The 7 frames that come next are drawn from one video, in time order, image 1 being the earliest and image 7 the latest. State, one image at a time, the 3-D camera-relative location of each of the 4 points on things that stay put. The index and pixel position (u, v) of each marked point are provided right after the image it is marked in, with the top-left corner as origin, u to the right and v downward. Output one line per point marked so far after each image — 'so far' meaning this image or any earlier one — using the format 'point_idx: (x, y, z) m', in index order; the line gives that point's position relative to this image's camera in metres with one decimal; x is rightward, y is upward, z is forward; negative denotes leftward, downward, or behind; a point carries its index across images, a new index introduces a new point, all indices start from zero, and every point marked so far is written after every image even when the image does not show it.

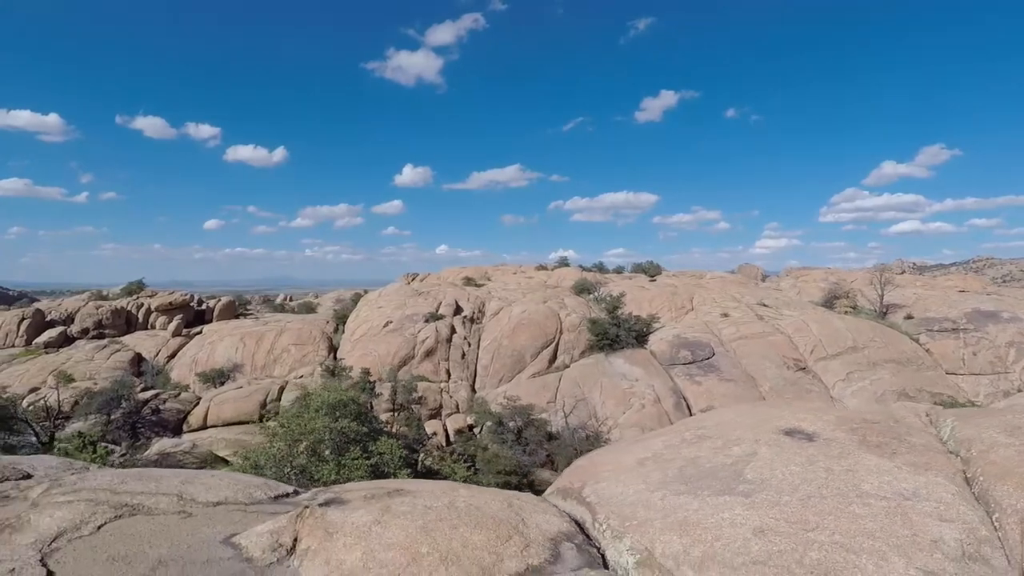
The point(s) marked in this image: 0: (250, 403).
0: (-9.1, -4.0, +18.5) m
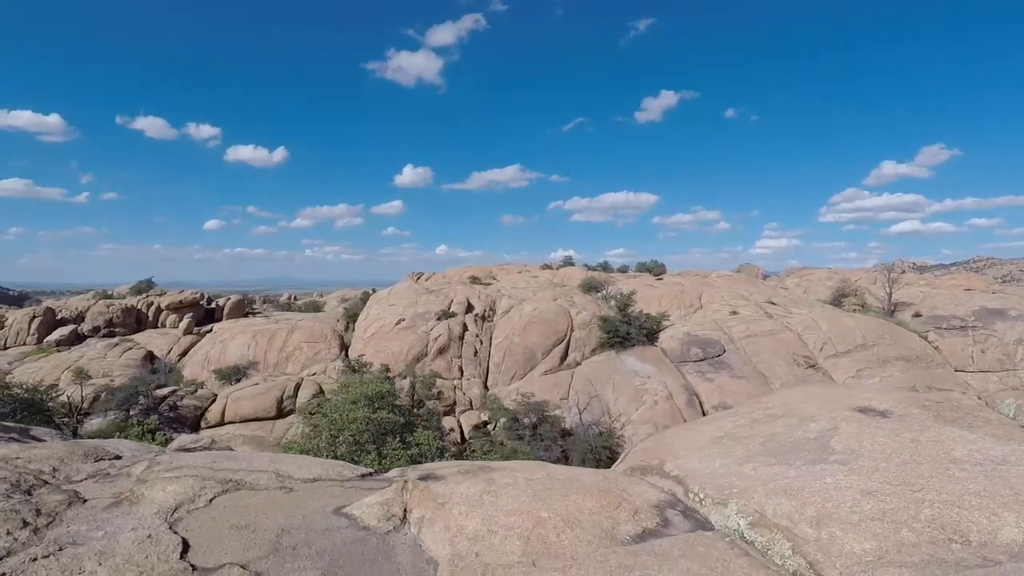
0: (-8.6, -3.9, +18.7) m
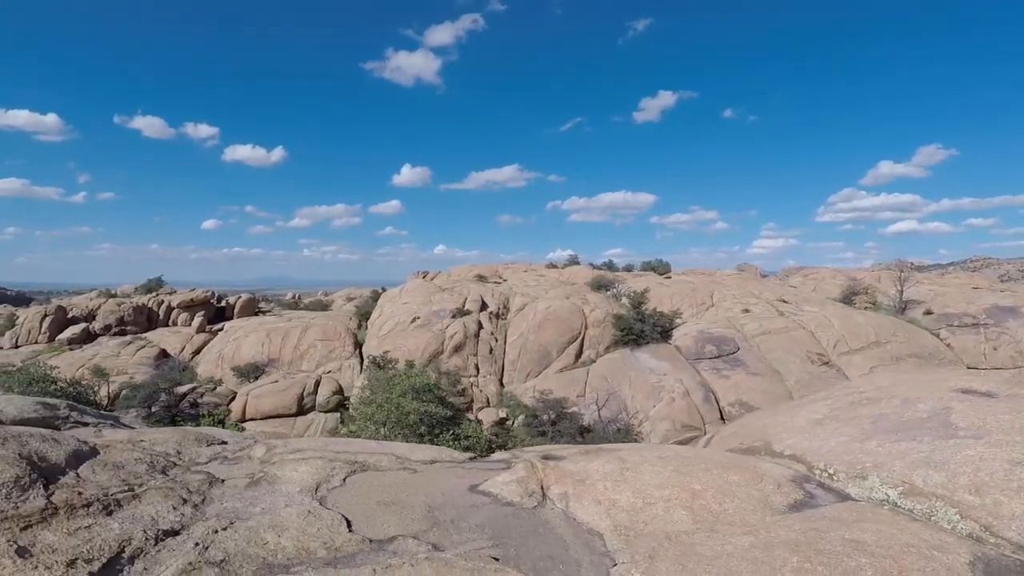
0: (-7.9, -3.8, +18.7) m
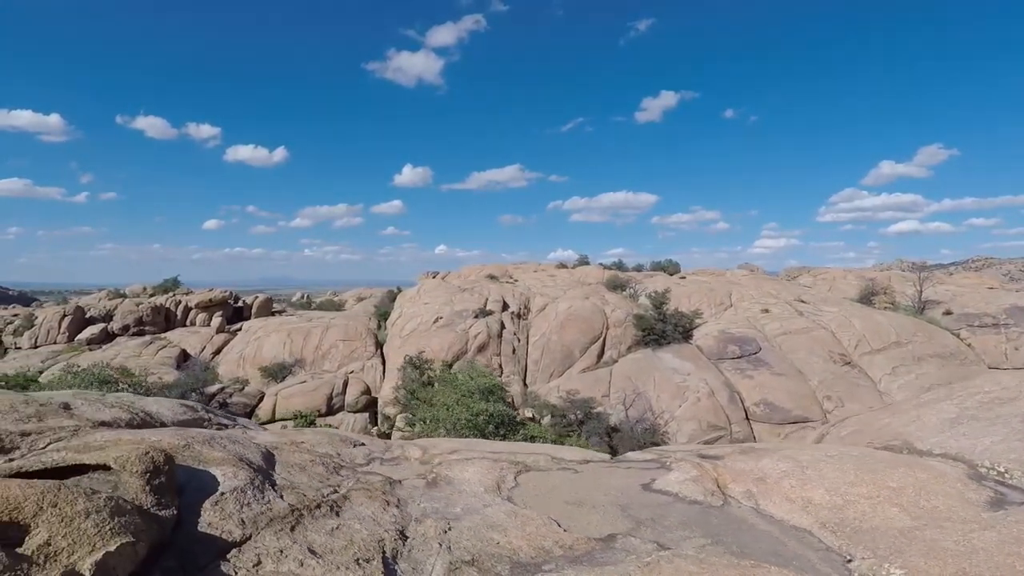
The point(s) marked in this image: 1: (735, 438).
0: (-6.9, -3.8, +18.8) m
1: (+8.4, -5.6, +19.9) m
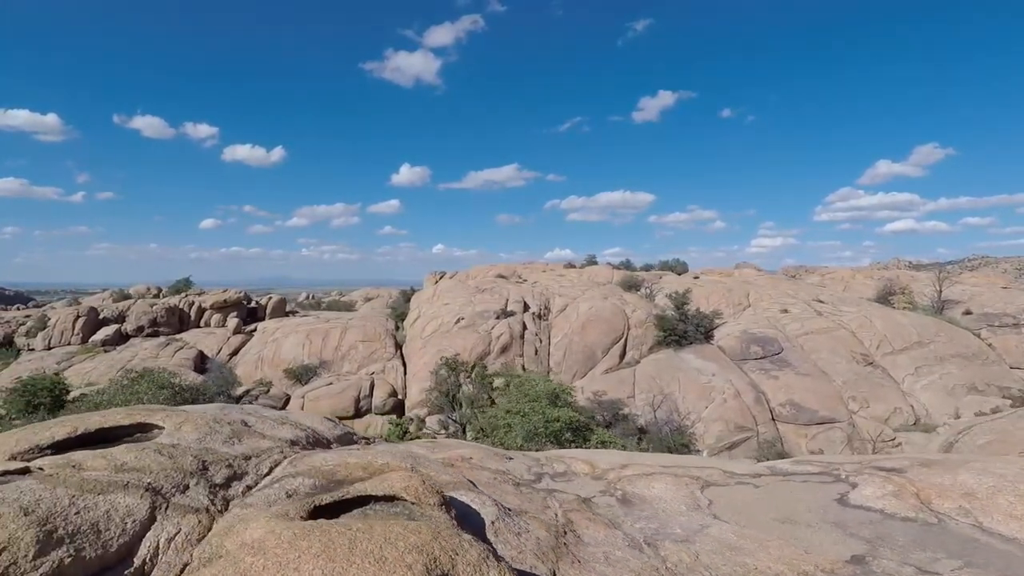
0: (-5.9, -3.9, +18.7) m
1: (+9.4, -5.6, +19.9) m
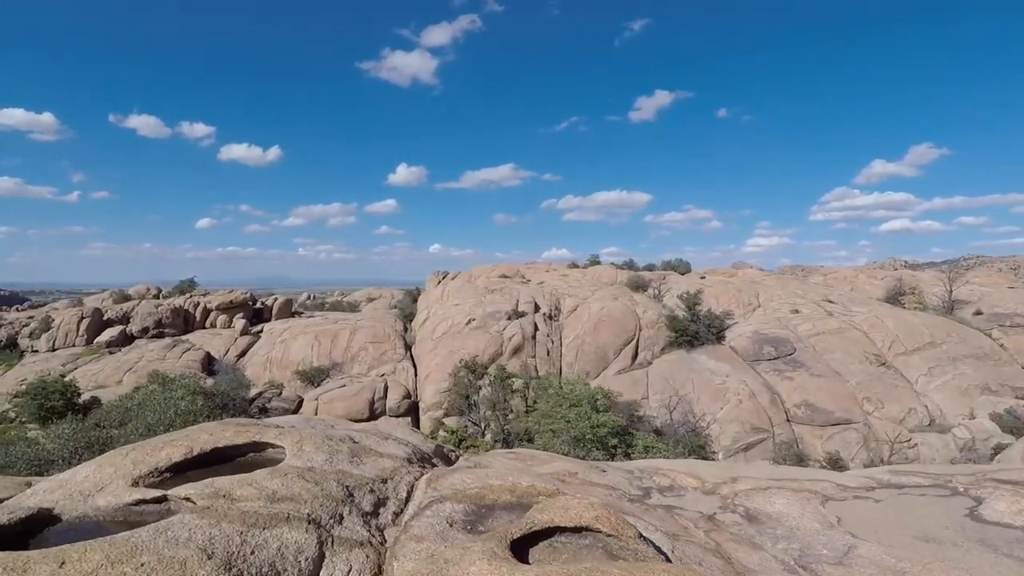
0: (-5.3, -3.9, +18.5) m
1: (+9.9, -5.7, +19.8) m
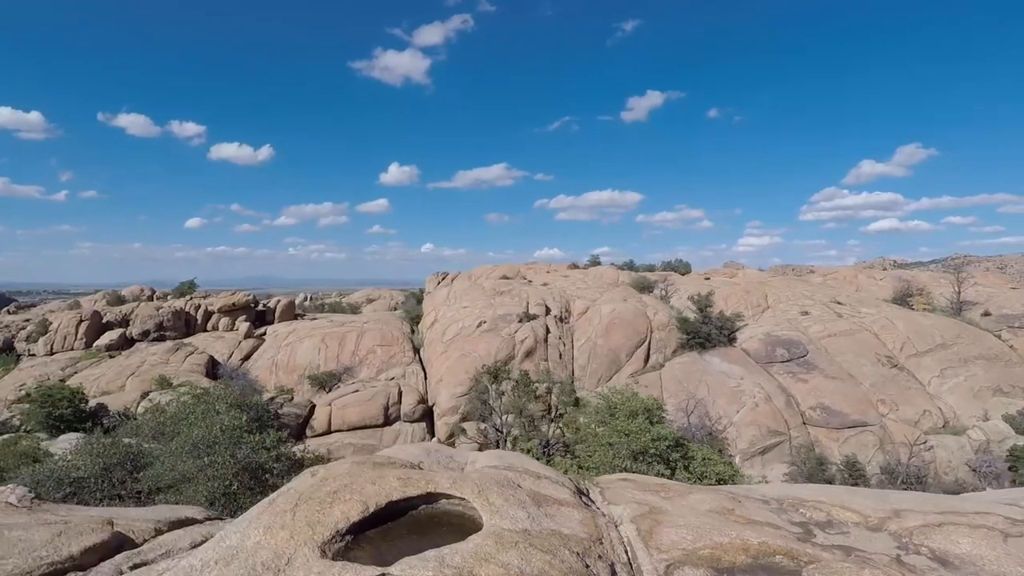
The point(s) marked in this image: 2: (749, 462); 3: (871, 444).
0: (-4.8, -4.0, +18.2) m
1: (+10.5, -5.7, +19.6) m
2: (+8.6, -6.3, +19.1) m
3: (+13.4, -5.8, +19.8) m
